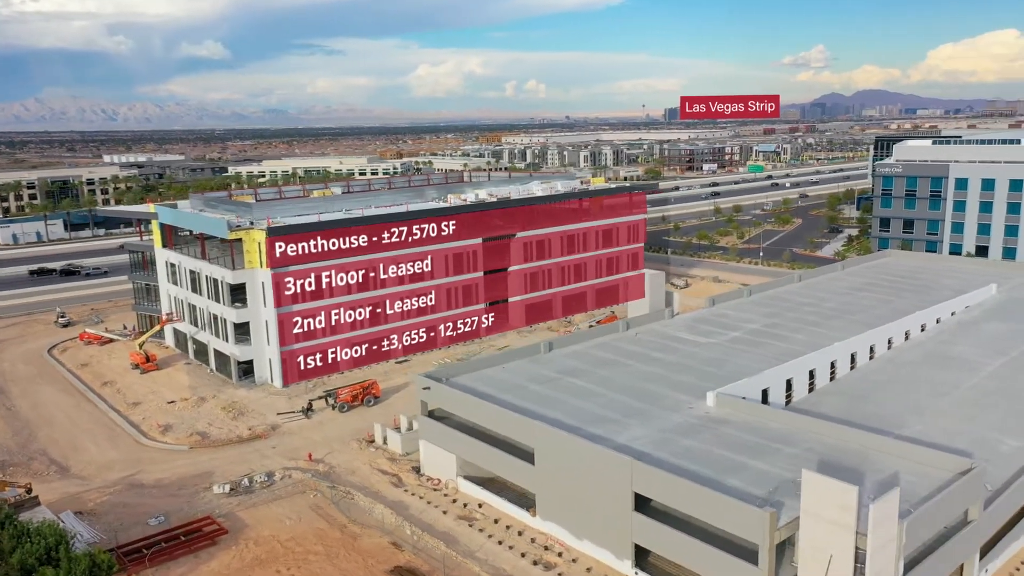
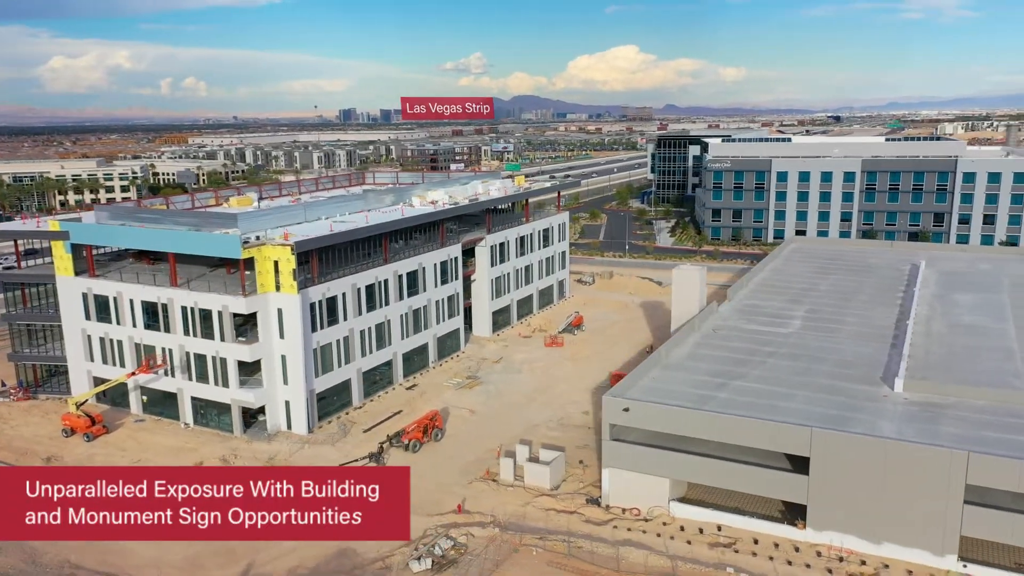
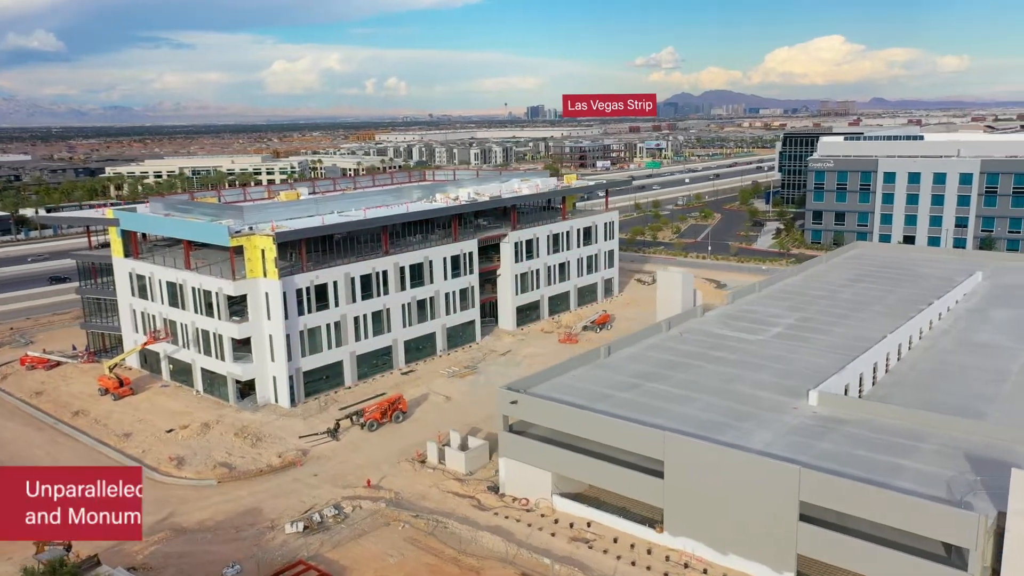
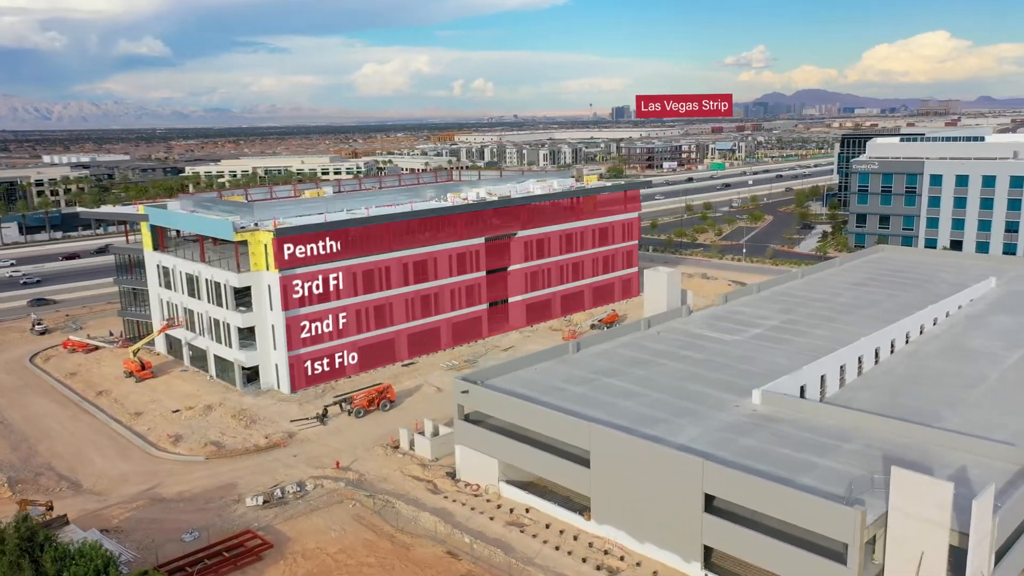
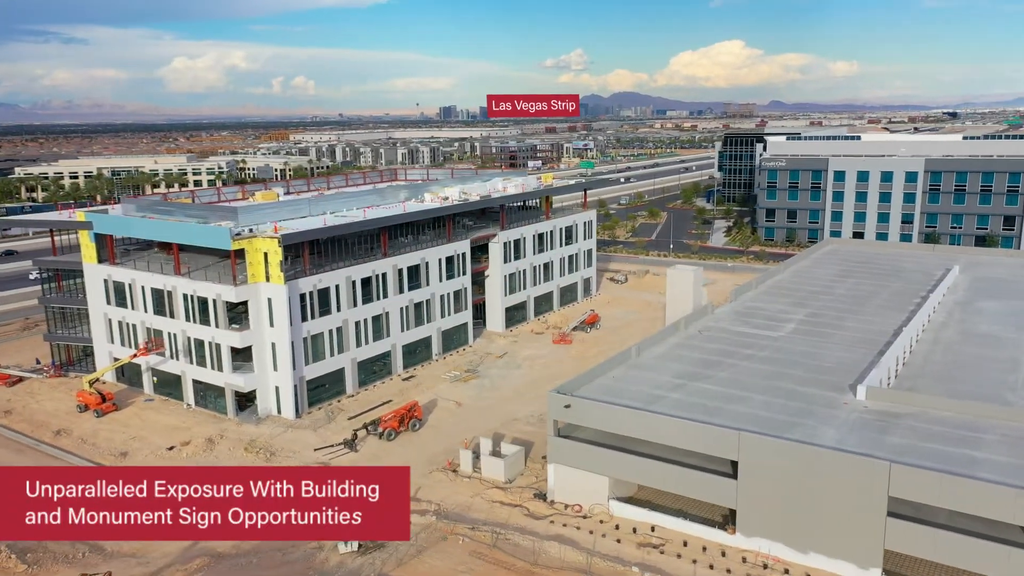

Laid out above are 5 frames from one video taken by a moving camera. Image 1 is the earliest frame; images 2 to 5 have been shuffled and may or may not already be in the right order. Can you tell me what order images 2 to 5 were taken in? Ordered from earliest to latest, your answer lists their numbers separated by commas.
4, 3, 5, 2
